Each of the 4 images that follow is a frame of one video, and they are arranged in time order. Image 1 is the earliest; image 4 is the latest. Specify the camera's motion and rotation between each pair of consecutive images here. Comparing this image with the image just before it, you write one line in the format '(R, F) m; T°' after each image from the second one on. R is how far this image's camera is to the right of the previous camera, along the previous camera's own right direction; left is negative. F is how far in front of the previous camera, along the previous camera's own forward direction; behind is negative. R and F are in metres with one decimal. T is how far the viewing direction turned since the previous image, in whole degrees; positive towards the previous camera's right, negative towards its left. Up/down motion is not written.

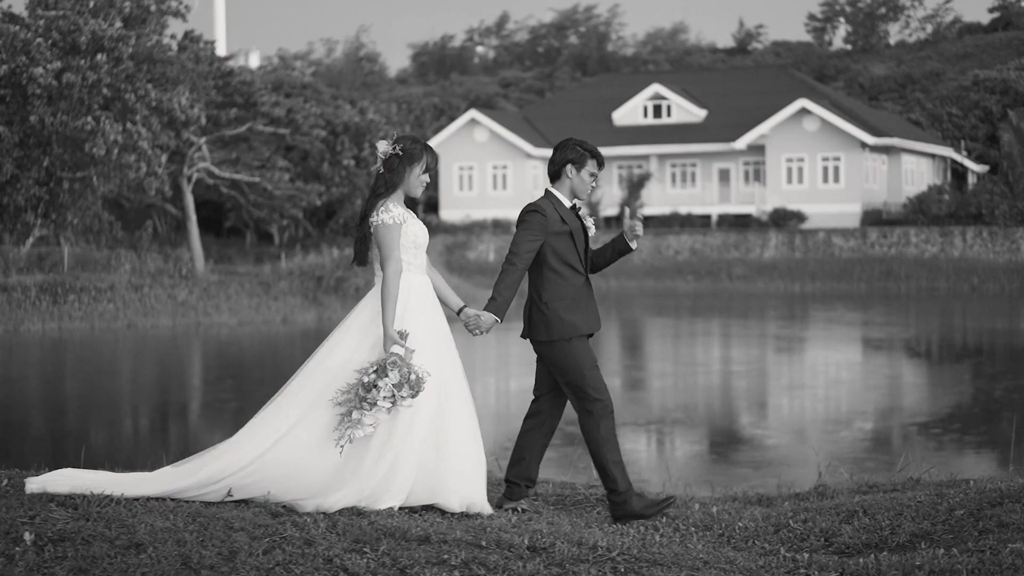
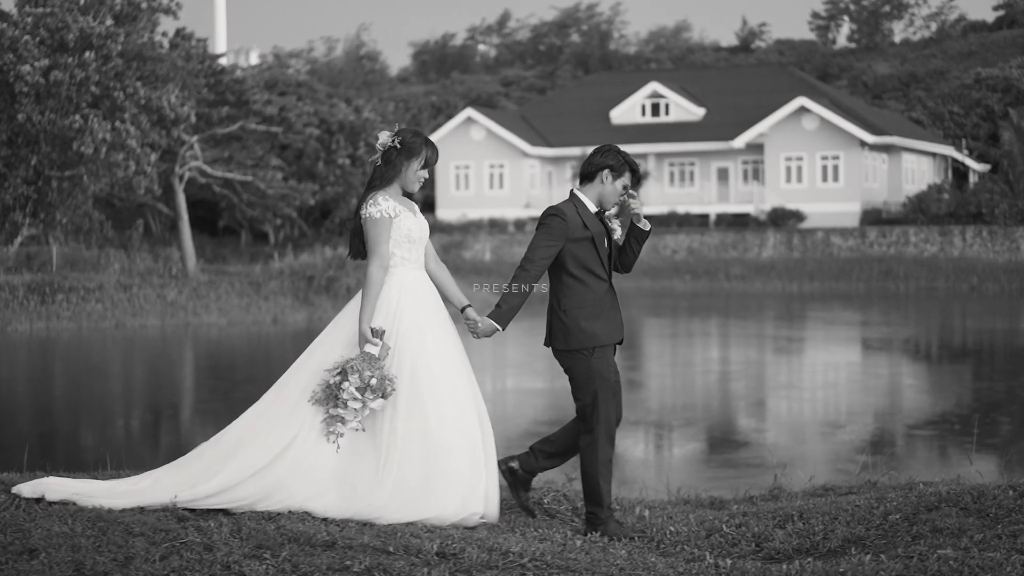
(+0.3, +0.2) m; 0°
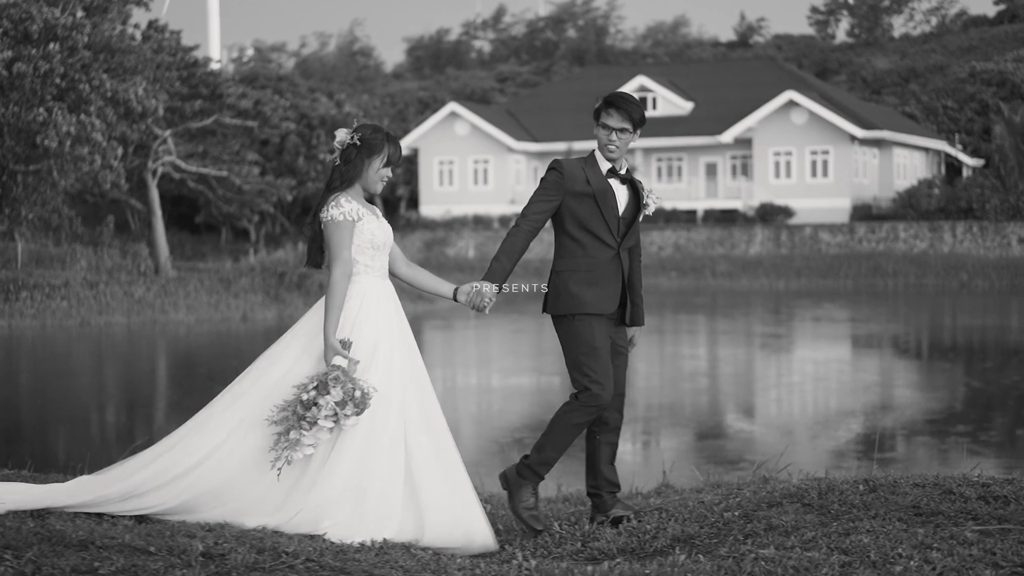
(+0.6, +0.5) m; -1°
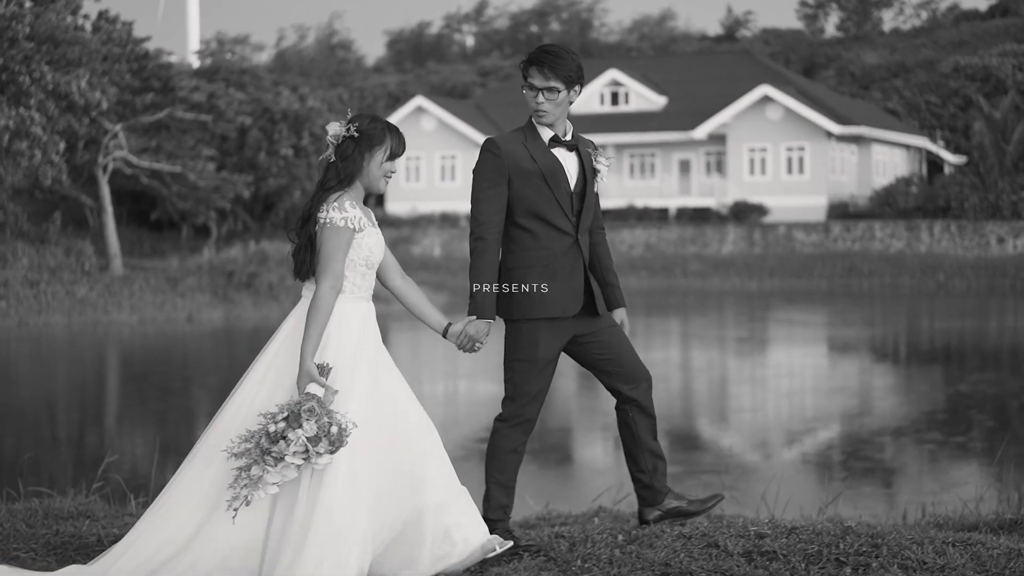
(+0.8, +0.7) m; 0°
